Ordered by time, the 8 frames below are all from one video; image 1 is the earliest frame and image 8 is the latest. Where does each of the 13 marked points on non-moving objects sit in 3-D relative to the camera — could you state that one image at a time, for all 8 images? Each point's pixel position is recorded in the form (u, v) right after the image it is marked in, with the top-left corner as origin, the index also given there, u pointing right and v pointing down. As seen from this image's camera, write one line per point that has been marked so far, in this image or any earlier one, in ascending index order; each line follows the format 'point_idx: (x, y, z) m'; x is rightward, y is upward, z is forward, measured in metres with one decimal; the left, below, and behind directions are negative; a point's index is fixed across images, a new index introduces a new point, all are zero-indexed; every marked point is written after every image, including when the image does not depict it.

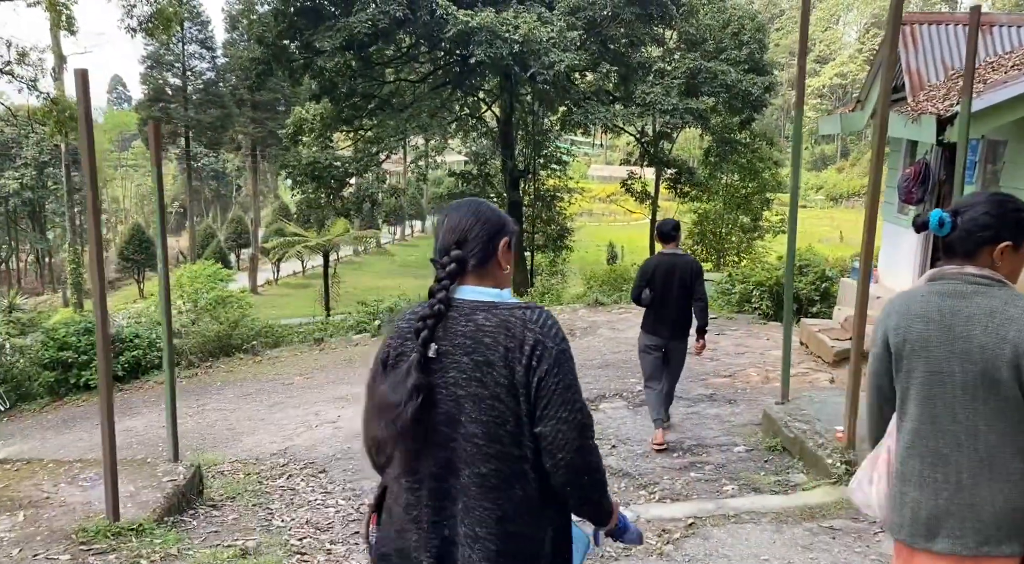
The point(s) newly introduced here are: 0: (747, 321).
0: (+2.9, -0.5, +10.7) m
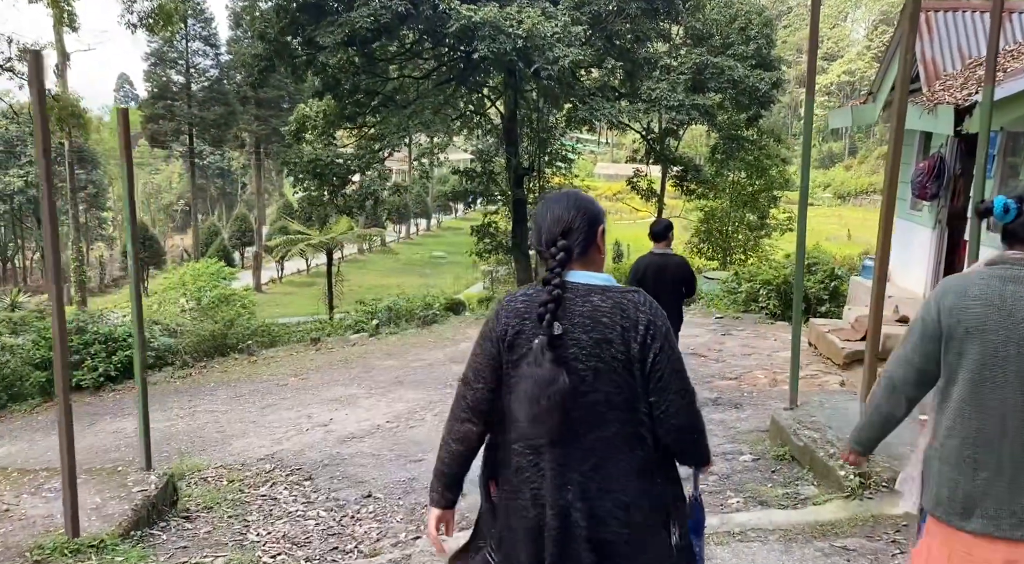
0: (+2.9, -0.5, +10.4) m
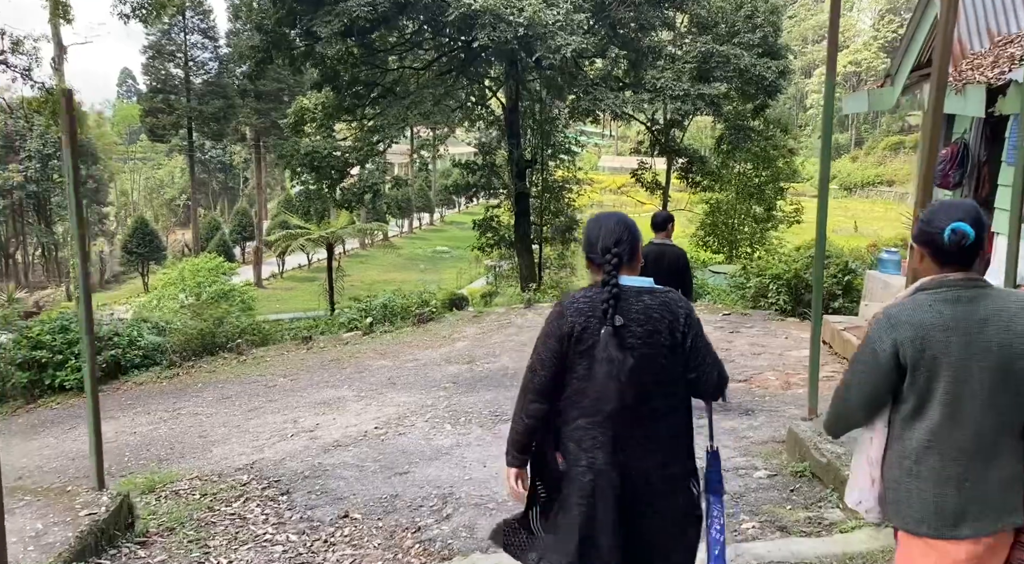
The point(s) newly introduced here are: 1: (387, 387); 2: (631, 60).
0: (+2.9, -0.4, +10.0) m
1: (-1.2, -1.0, +8.1) m
2: (+2.1, +3.9, +15.1) m
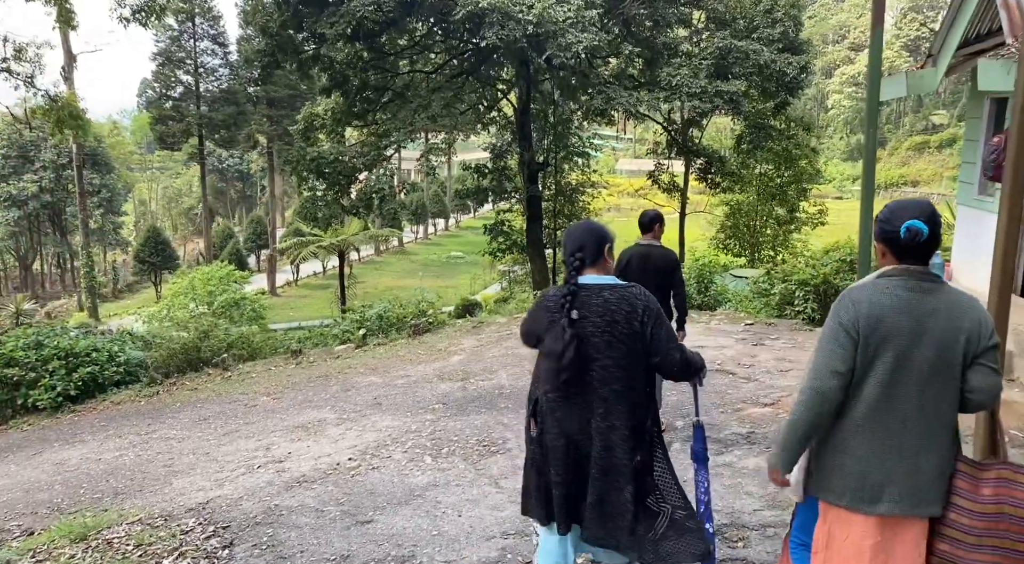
0: (+2.9, -0.5, +9.1) m
1: (-1.2, -1.1, +7.3) m
2: (+2.2, +3.8, +14.3) m
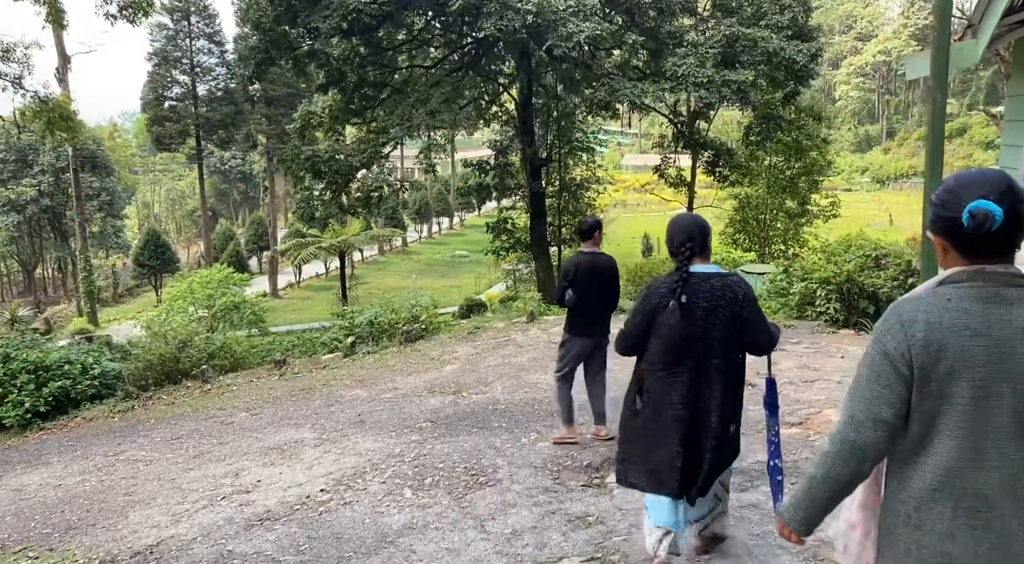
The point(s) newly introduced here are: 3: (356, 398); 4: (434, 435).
0: (+2.9, -0.5, +8.4) m
1: (-1.2, -1.1, +6.7) m
2: (+2.1, +3.8, +13.6) m
3: (-1.4, -1.0, +7.7) m
4: (-0.5, -1.1, +5.9) m
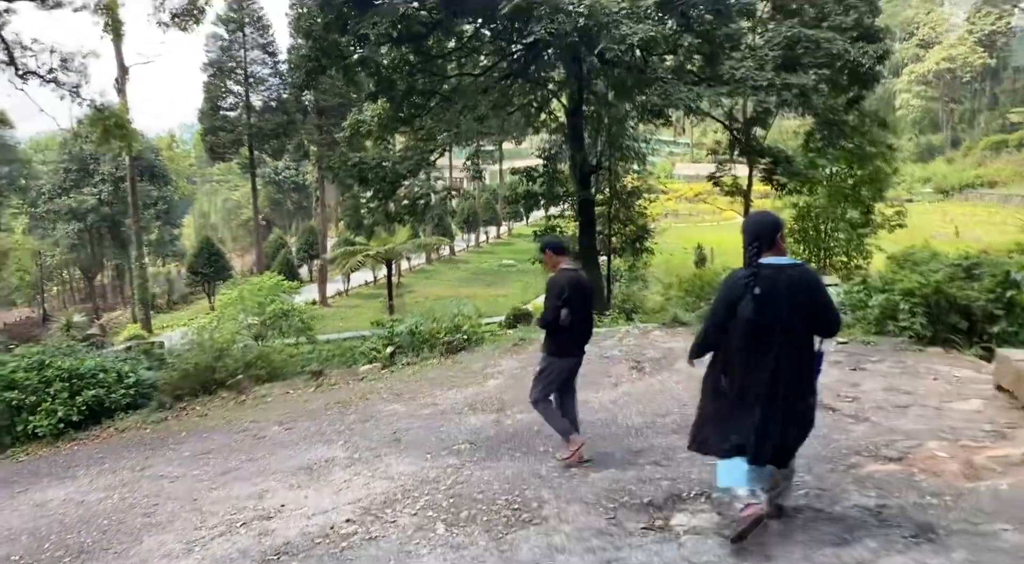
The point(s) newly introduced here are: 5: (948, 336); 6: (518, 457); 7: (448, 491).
0: (+3.4, -0.6, +7.7) m
1: (-0.9, -1.2, +6.2) m
2: (+2.9, +3.6, +13.0) m
3: (-1.0, -1.1, +7.2) m
4: (-0.2, -1.1, +5.4) m
5: (+3.9, -0.5, +7.8) m
6: (0.0, -1.1, +5.4) m
7: (-0.3, -1.2, +4.8) m
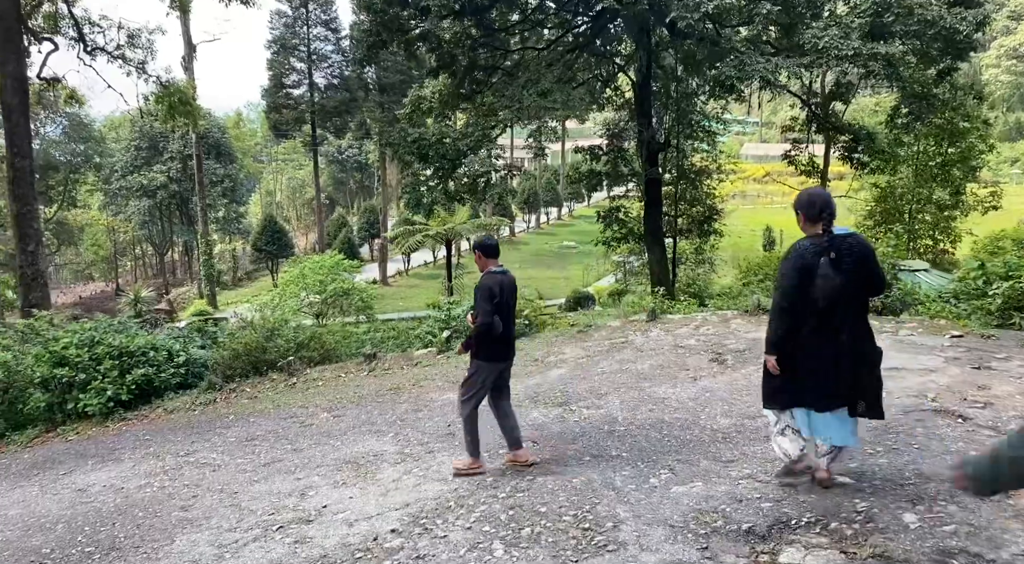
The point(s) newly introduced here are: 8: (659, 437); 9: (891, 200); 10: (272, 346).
0: (+3.9, -0.5, +6.8) m
1: (-0.4, -1.0, +5.6) m
2: (+3.9, +3.8, +12.0) m
3: (-0.5, -0.9, +6.7) m
4: (+0.2, -1.0, +4.8) m
5: (+4.4, -0.4, +6.9) m
6: (+0.4, -1.0, +4.7) m
7: (0.0, -1.1, +4.2) m
8: (+0.9, -1.0, +5.3) m
9: (+6.6, +1.4, +14.7) m
10: (-2.7, -0.7, +9.7) m
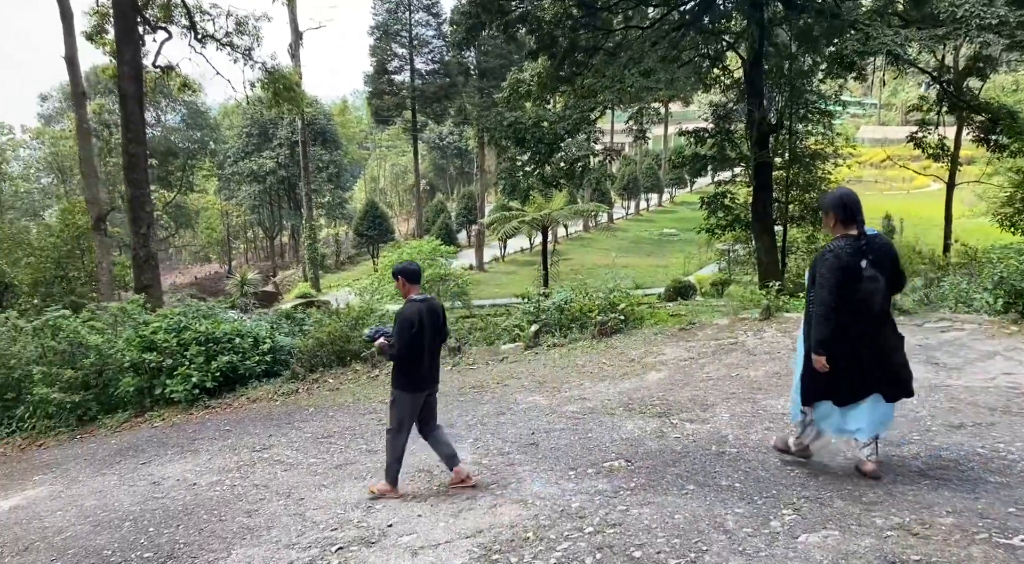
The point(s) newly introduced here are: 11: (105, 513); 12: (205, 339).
0: (+4.5, -0.5, +5.7) m
1: (+0.1, -1.0, +5.0) m
2: (+5.2, +3.9, +10.8) m
3: (+0.2, -0.9, +6.1) m
4: (+0.6, -1.0, +4.2) m
5: (+5.1, -0.4, +5.7) m
6: (+0.8, -1.0, +4.1) m
7: (+0.4, -1.0, +3.6) m
8: (+1.4, -0.9, +4.6) m
9: (+8.2, +1.5, +13.2) m
10: (-1.7, -0.6, +9.4) m
11: (-2.9, -1.6, +5.9) m
12: (-3.2, -0.6, +9.1) m
